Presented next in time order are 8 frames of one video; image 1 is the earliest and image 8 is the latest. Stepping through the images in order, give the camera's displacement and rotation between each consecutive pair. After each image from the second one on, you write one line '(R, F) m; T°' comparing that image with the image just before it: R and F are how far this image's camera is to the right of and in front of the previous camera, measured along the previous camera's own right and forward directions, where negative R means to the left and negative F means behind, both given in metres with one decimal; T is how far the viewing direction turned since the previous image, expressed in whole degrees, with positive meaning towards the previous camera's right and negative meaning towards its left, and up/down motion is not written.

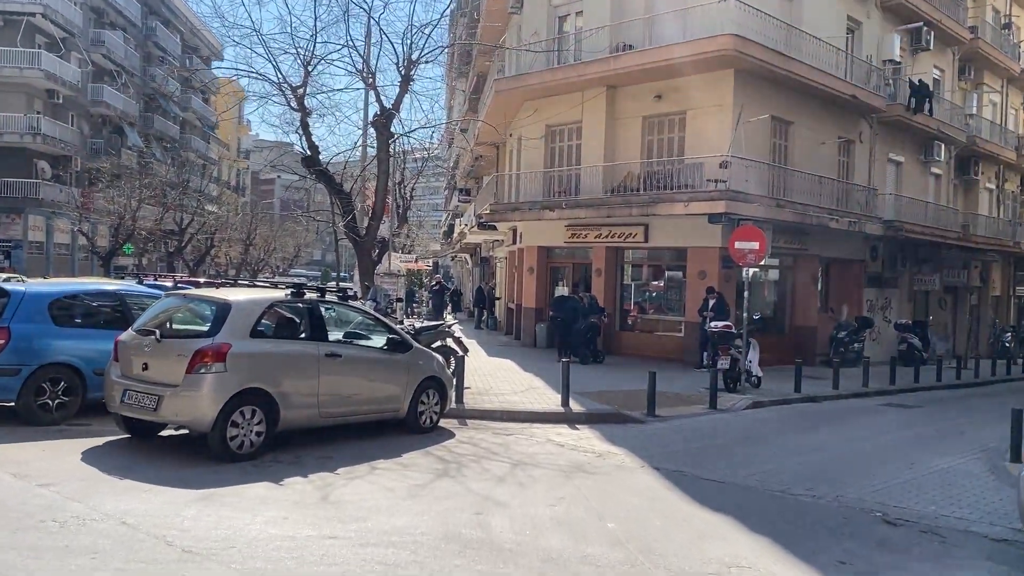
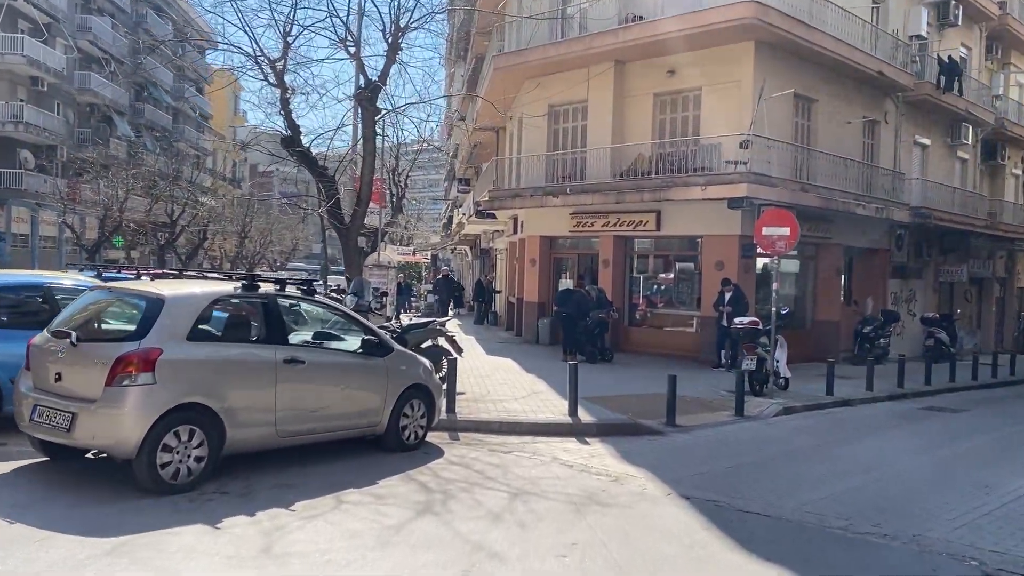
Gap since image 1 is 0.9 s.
(0.0, +1.5) m; 0°
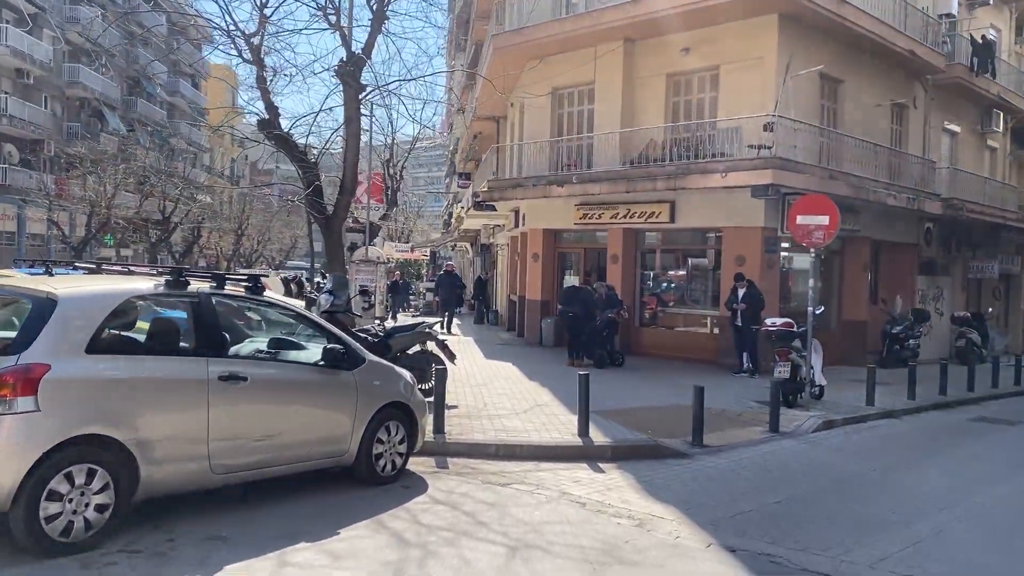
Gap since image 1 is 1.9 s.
(0.0, +1.5) m; 0°
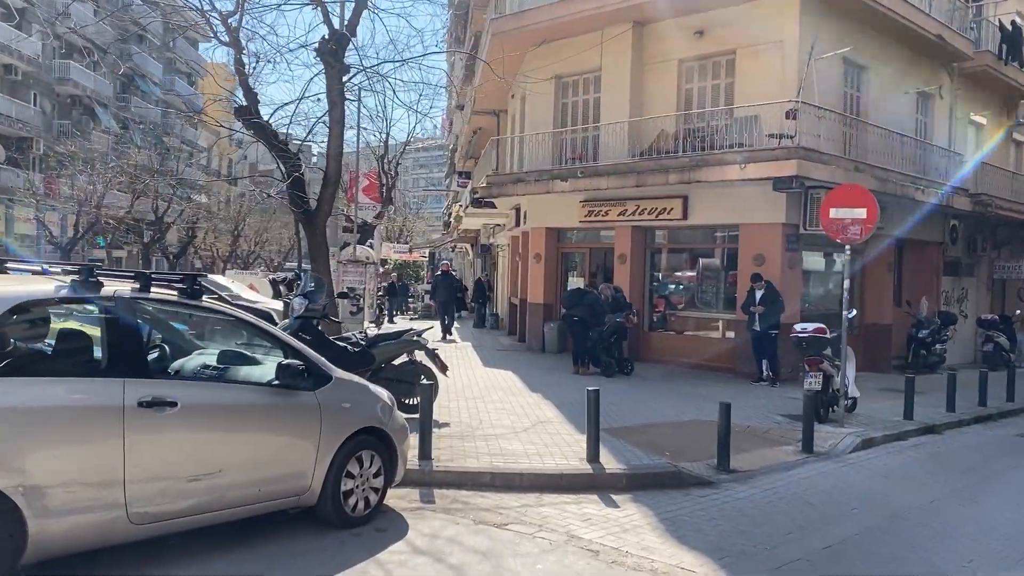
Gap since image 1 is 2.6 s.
(0.0, +1.1) m; 0°
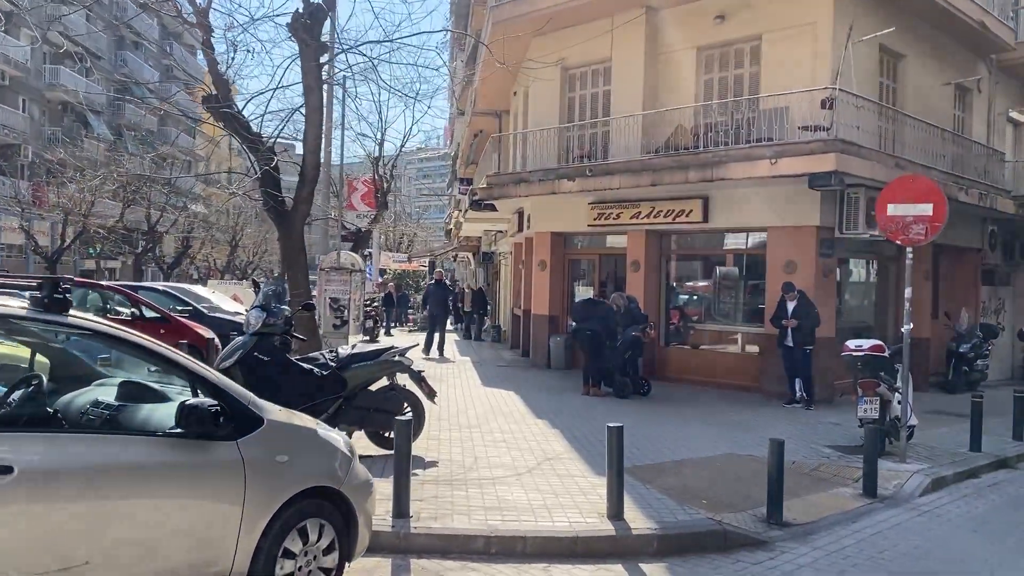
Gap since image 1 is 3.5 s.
(0.0, +1.4) m; 0°
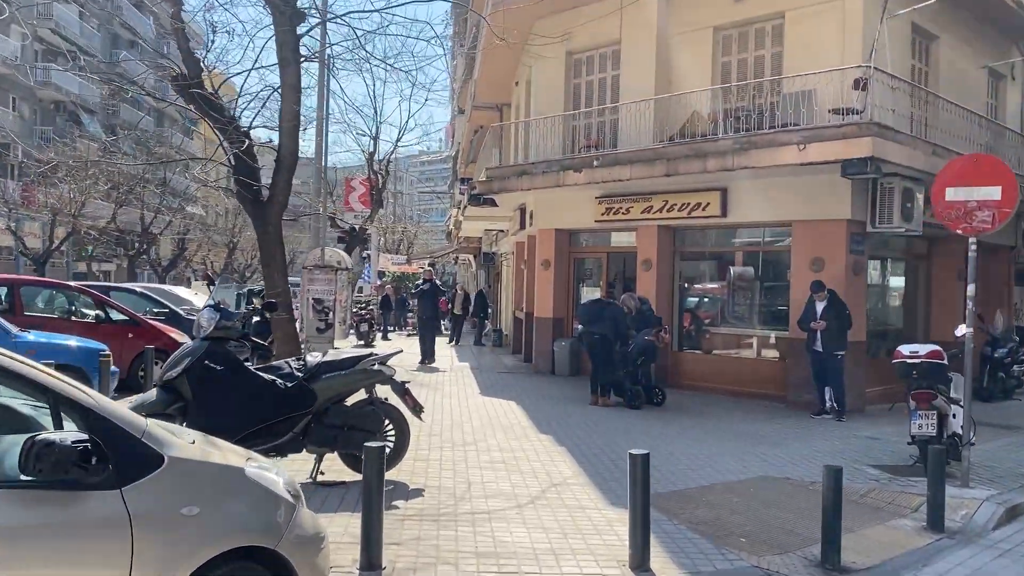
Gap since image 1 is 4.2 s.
(0.0, +1.1) m; 0°
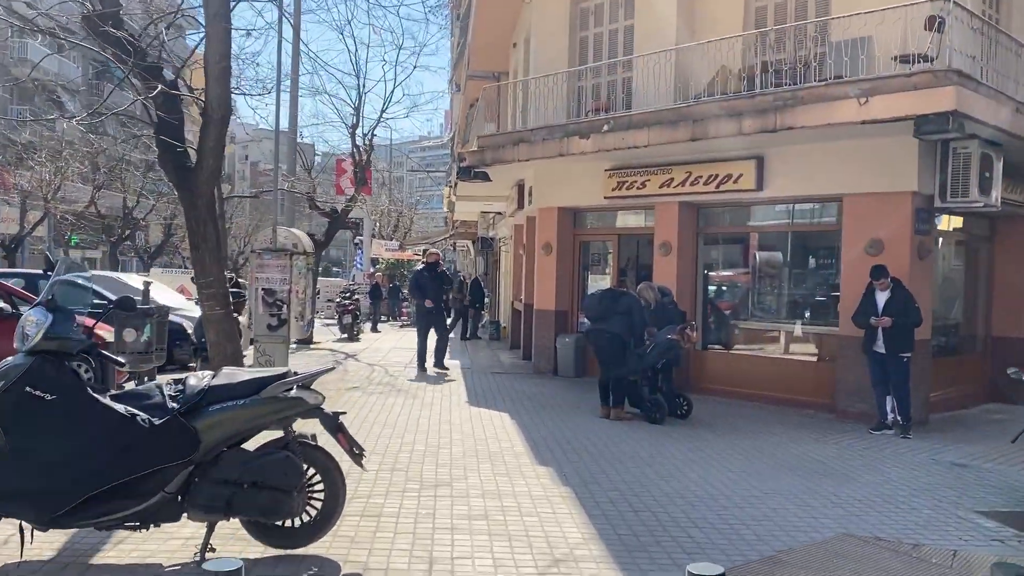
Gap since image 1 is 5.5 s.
(+0.1, +2.0) m; 0°
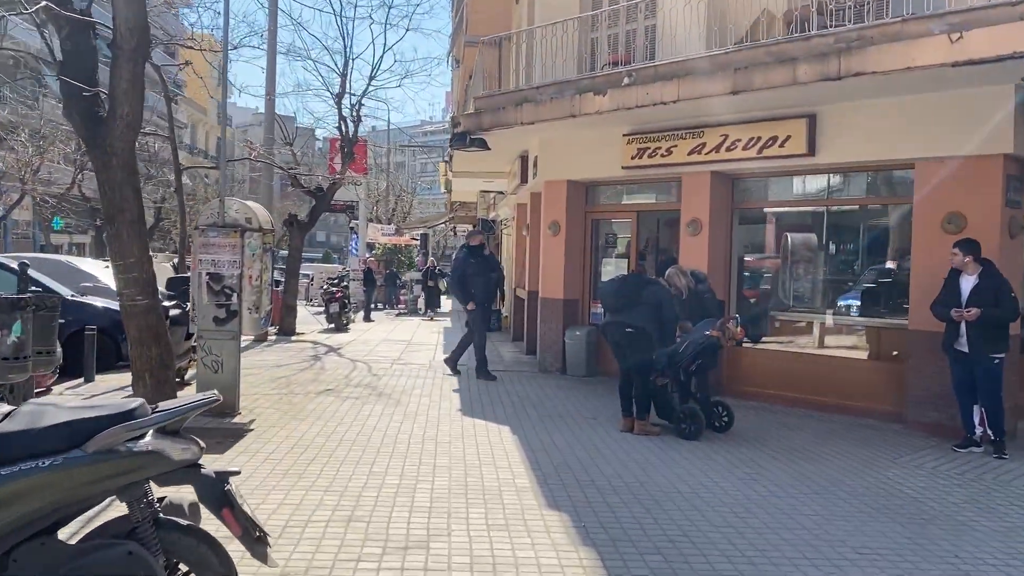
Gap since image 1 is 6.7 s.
(0.0, +1.7) m; 0°
